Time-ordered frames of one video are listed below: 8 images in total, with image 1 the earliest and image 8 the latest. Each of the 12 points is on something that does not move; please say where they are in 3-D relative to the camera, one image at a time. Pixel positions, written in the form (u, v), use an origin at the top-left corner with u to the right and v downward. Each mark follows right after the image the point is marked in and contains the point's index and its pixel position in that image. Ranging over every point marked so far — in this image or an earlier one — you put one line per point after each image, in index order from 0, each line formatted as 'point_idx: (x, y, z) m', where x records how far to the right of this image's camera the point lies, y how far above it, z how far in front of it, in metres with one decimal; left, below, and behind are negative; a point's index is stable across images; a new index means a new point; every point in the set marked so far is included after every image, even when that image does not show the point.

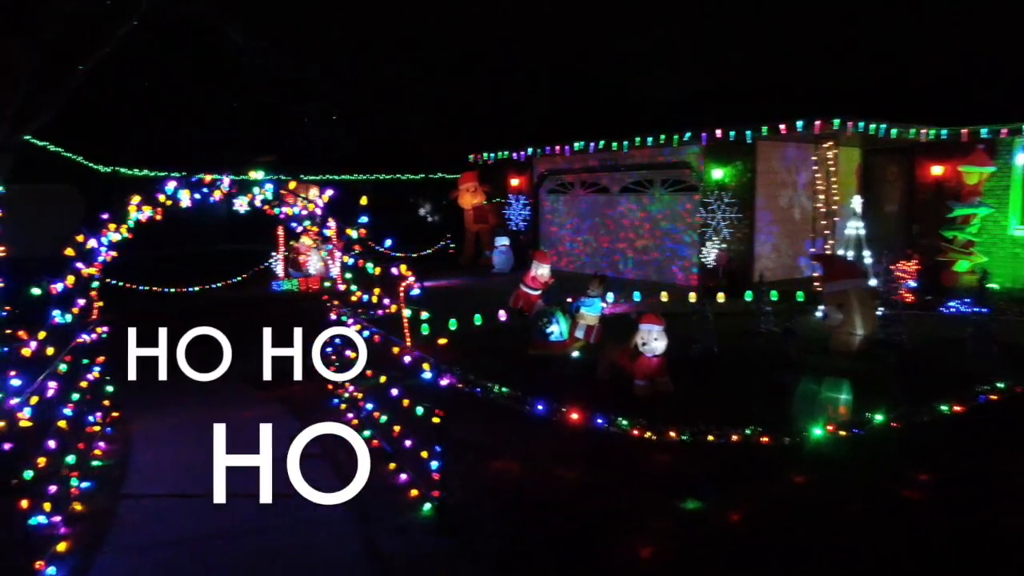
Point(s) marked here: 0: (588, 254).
0: (+1.8, +0.8, +18.3) m
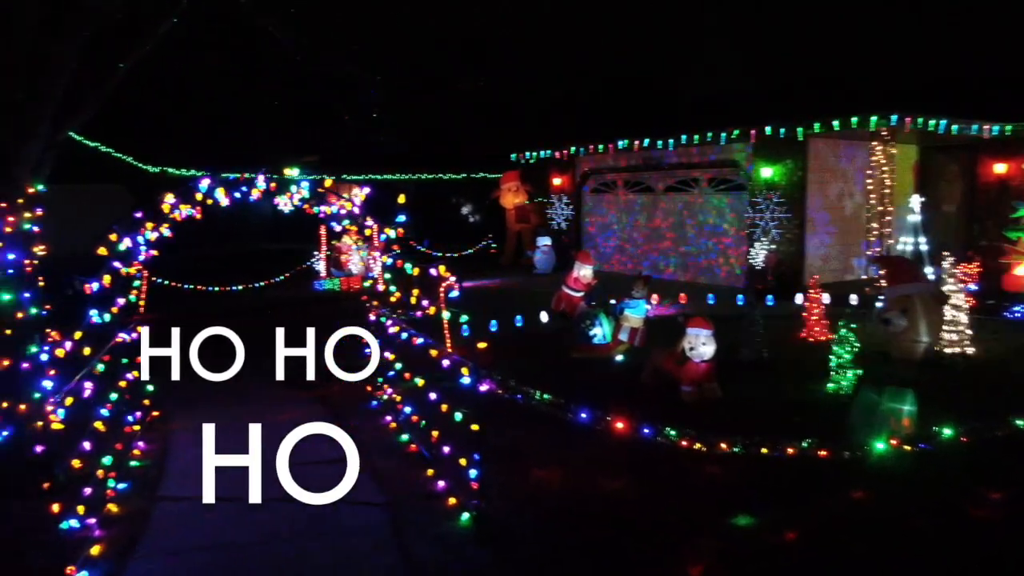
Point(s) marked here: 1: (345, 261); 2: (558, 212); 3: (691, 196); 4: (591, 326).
0: (+2.7, +0.7, +17.9) m
1: (-3.5, +0.6, +16.4) m
2: (+1.2, +1.9, +20.0) m
3: (+3.7, +1.9, +16.4) m
4: (+1.0, -0.5, +10.1) m
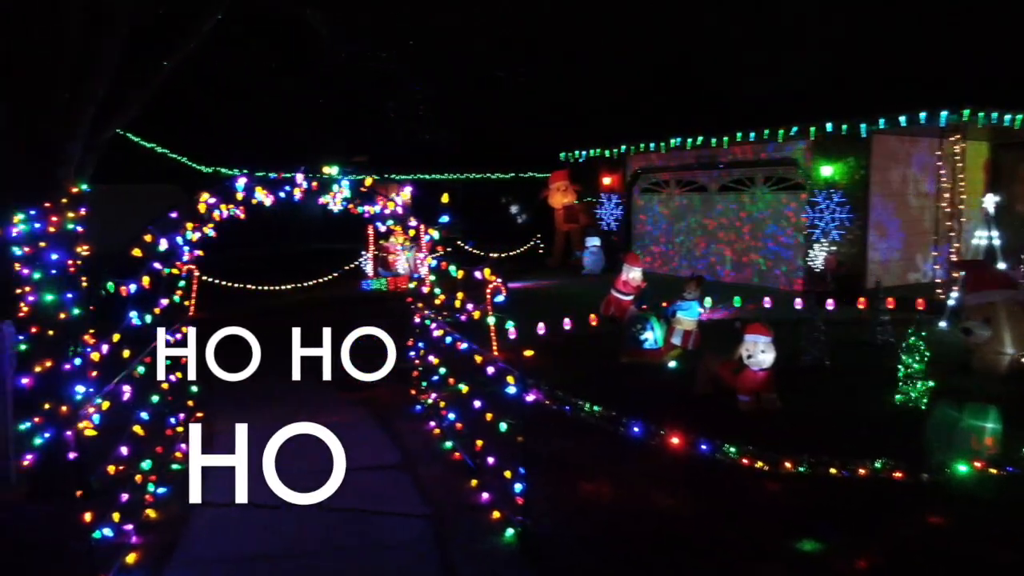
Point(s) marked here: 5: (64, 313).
0: (+3.8, +0.7, +17.4) m
1: (-2.5, +0.6, +16.3) m
2: (+2.4, +1.9, +19.6) m
3: (+4.7, +1.9, +15.8) m
4: (+1.6, -0.5, +9.7) m
5: (-3.5, -0.2, +6.1) m
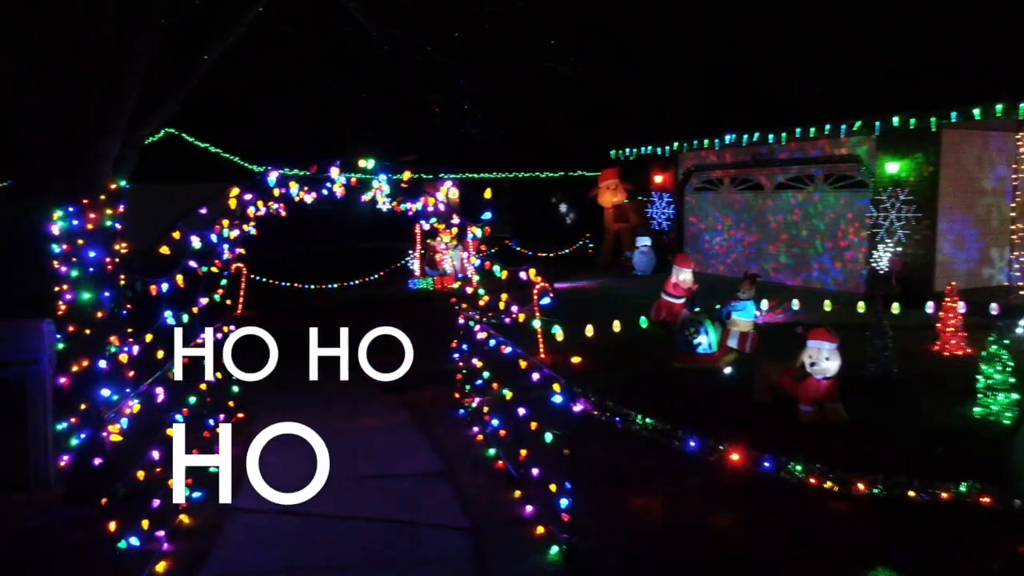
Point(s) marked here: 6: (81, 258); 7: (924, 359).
0: (+4.9, +0.7, +16.8) m
1: (-1.5, +0.6, +16.1) m
2: (+3.6, +1.9, +19.1) m
3: (+5.7, +1.8, +15.2) m
4: (+2.2, -0.5, +9.3) m
5: (-3.2, -0.2, +6.0) m
6: (-3.2, +0.2, +5.9) m
7: (+4.9, -0.8, +9.3) m
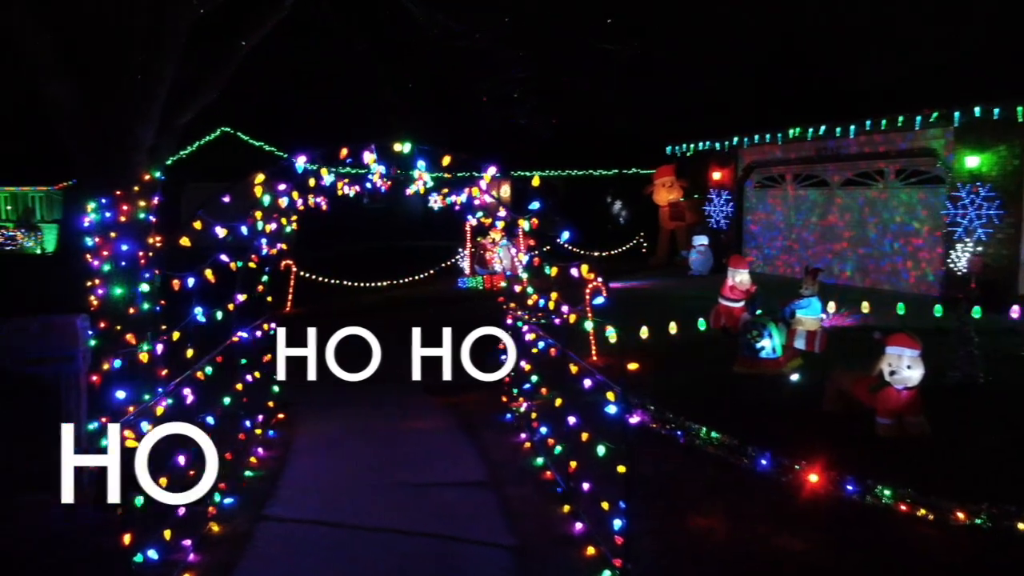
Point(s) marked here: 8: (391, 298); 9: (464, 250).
0: (+5.9, +0.6, +16.1) m
1: (-0.5, +0.6, +15.8) m
2: (+4.8, +1.8, +18.4) m
3: (+6.6, +1.8, +14.3) m
4: (+2.7, -0.5, +8.7) m
5: (-2.8, -0.1, +5.8) m
6: (-2.9, +0.3, +5.6) m
7: (+5.5, -0.9, +8.5) m
8: (-2.4, -0.2, +15.5) m
9: (-1.1, +0.8, +17.7) m
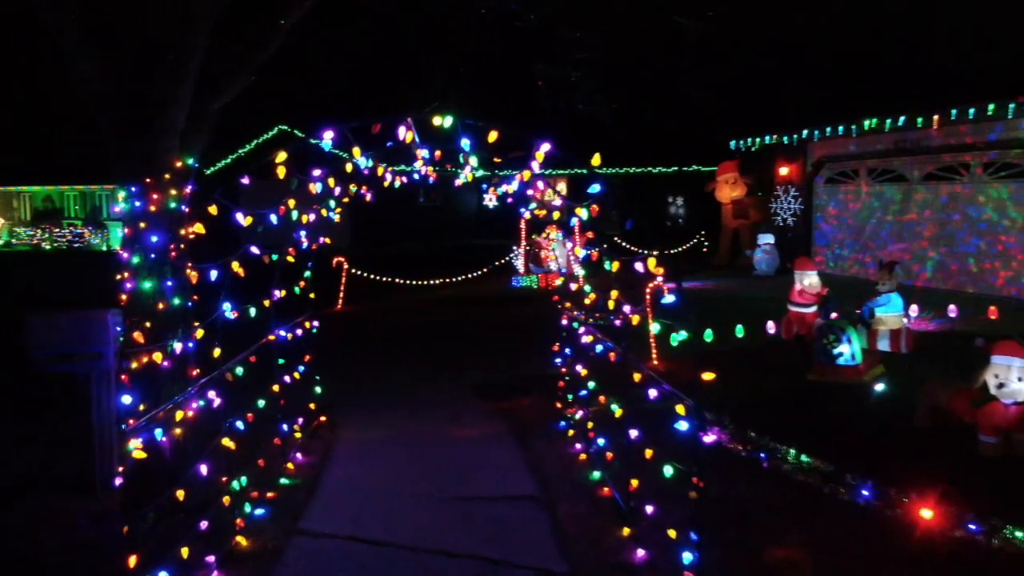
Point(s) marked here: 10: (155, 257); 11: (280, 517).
0: (+7.0, +0.6, +15.1) m
1: (+0.6, +0.6, +15.2) m
2: (+6.1, +1.8, +17.5) m
3: (+7.6, +1.8, +13.3) m
4: (+3.3, -0.6, +8.0) m
5: (-2.4, -0.1, +5.4) m
6: (-2.5, +0.3, +5.3) m
7: (+6.0, -0.9, +7.6) m
8: (-1.4, -0.2, +15.1) m
9: (+0.1, +0.9, +17.2) m
10: (-2.4, +0.2, +5.3) m
11: (-1.5, -1.5, +5.2) m
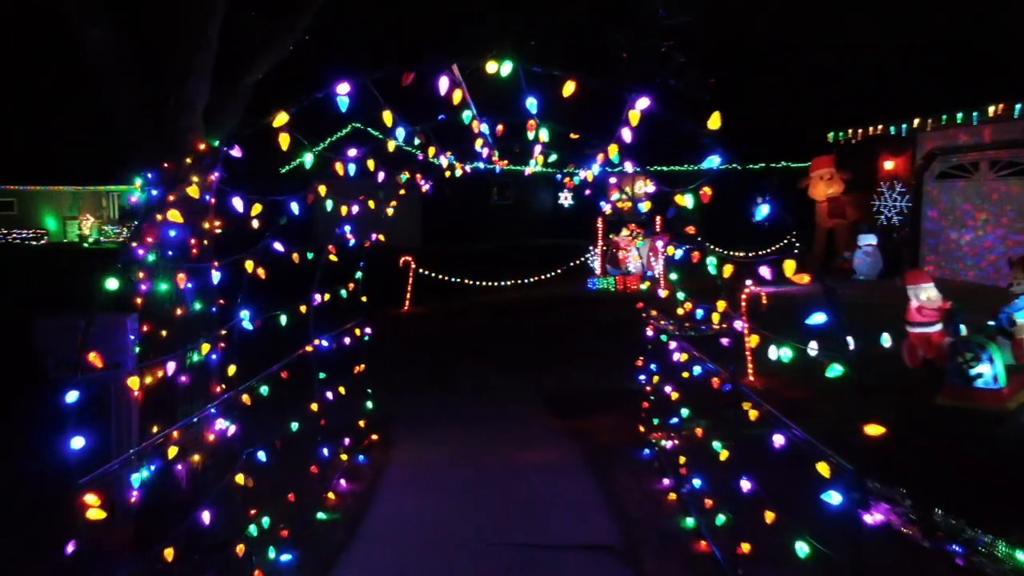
0: (+8.3, +0.5, +13.4) m
1: (+2.0, +0.6, +14.2) m
2: (+7.7, +1.7, +15.9) m
3: (+8.8, +1.6, +11.6) m
4: (+4.0, -0.6, +6.7) m
5: (-2.0, -0.1, +4.7) m
6: (-2.0, +0.3, +4.5) m
7: (+6.6, -1.0, +6.0) m
8: (0.0, -0.2, +14.2) m
9: (+1.7, +0.8, +16.1) m
10: (-2.0, +0.2, +4.6) m
11: (-1.1, -1.5, +4.4) m
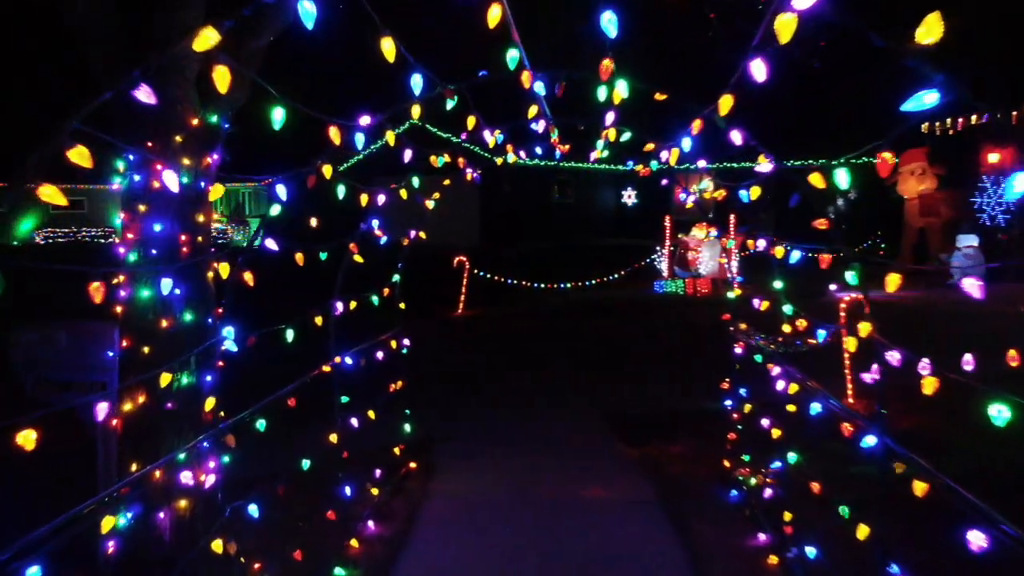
0: (+9.3, +0.4, +11.7) m
1: (+3.0, +0.5, +13.0) m
2: (+8.8, +1.6, +14.2) m
3: (+9.6, +1.5, +9.9) m
4: (+4.4, -0.7, +5.4) m
5: (-1.7, -0.1, +3.8) m
6: (-1.8, +0.3, +3.7) m
7: (+7.0, -1.1, +4.5) m
8: (+1.0, -0.2, +13.2) m
9: (+2.9, +0.8, +15.0) m
10: (-1.7, +0.2, +3.7) m
11: (-0.9, -1.6, +3.5) m
